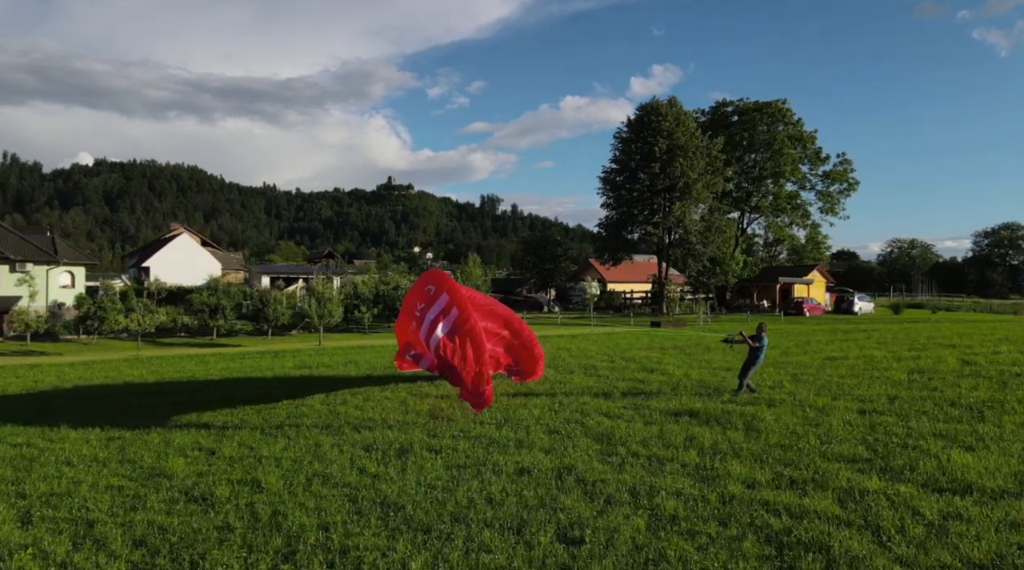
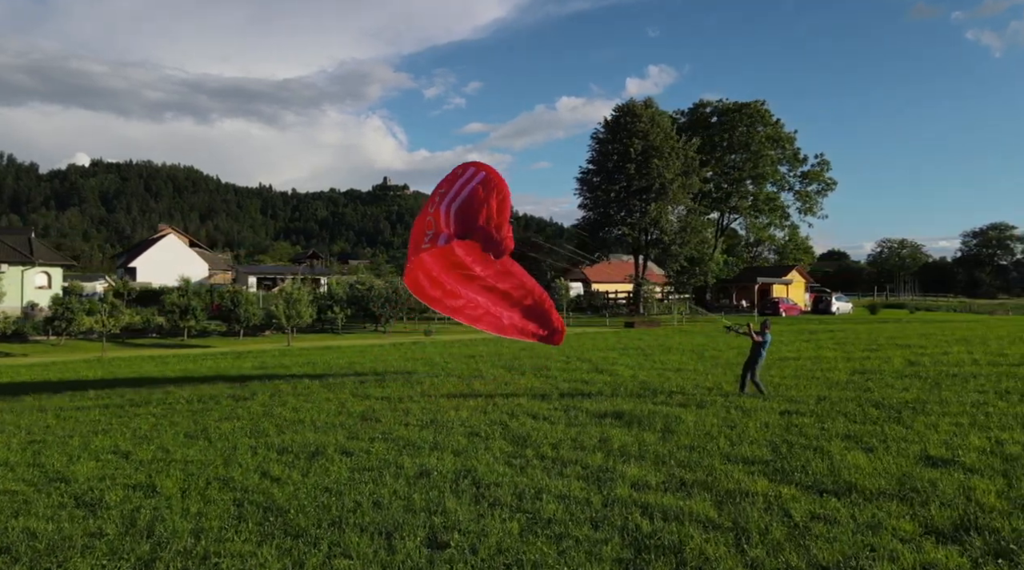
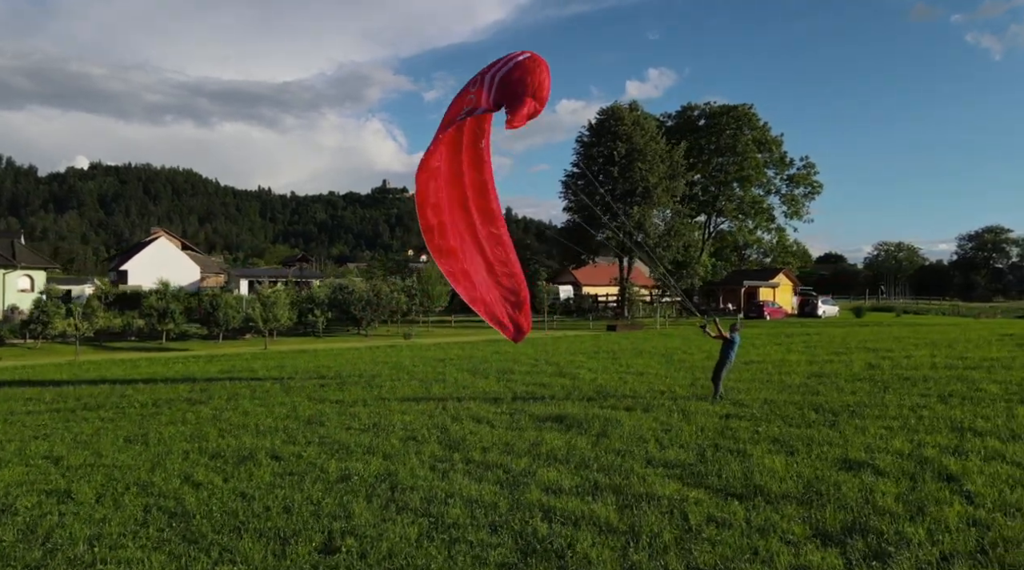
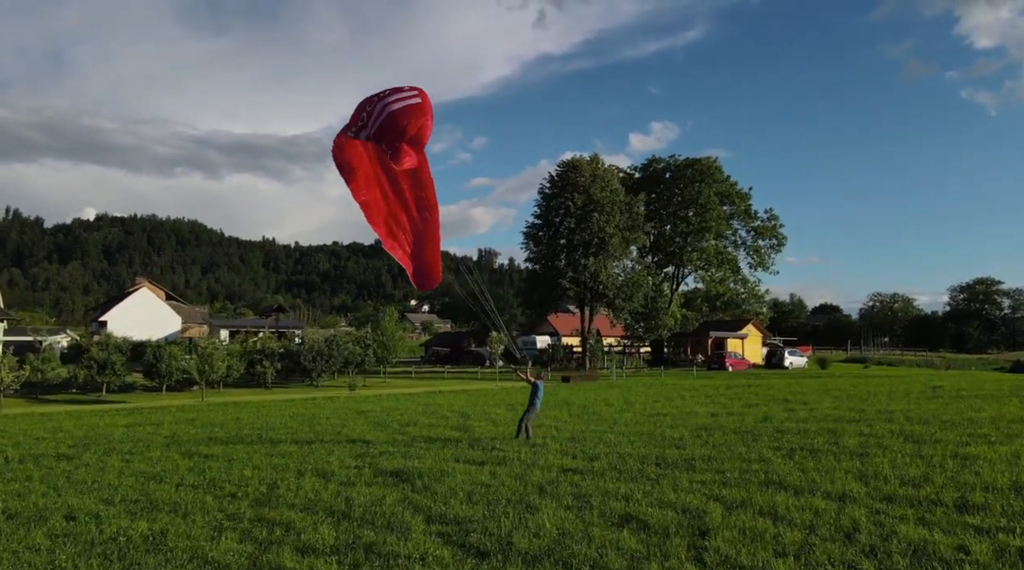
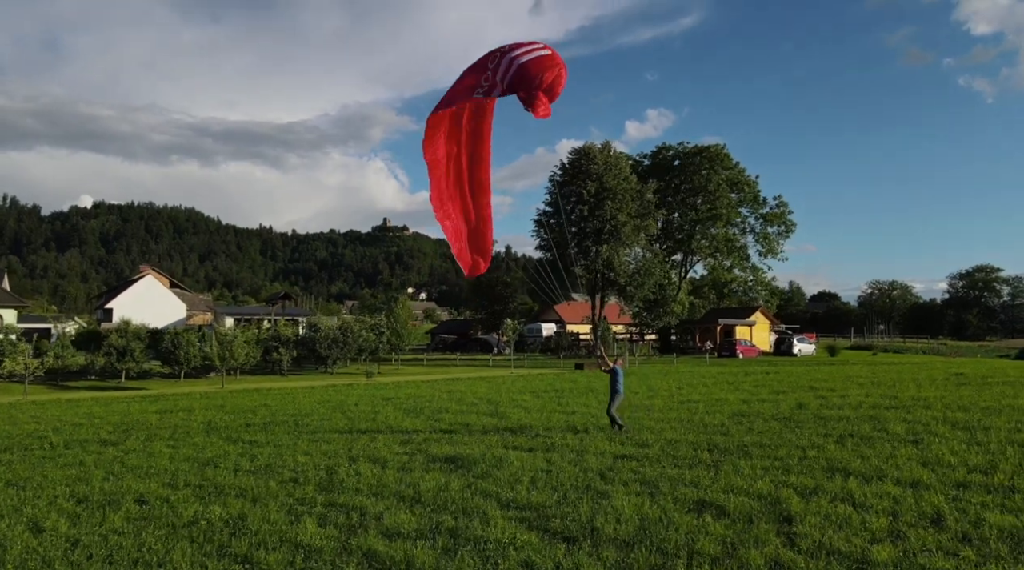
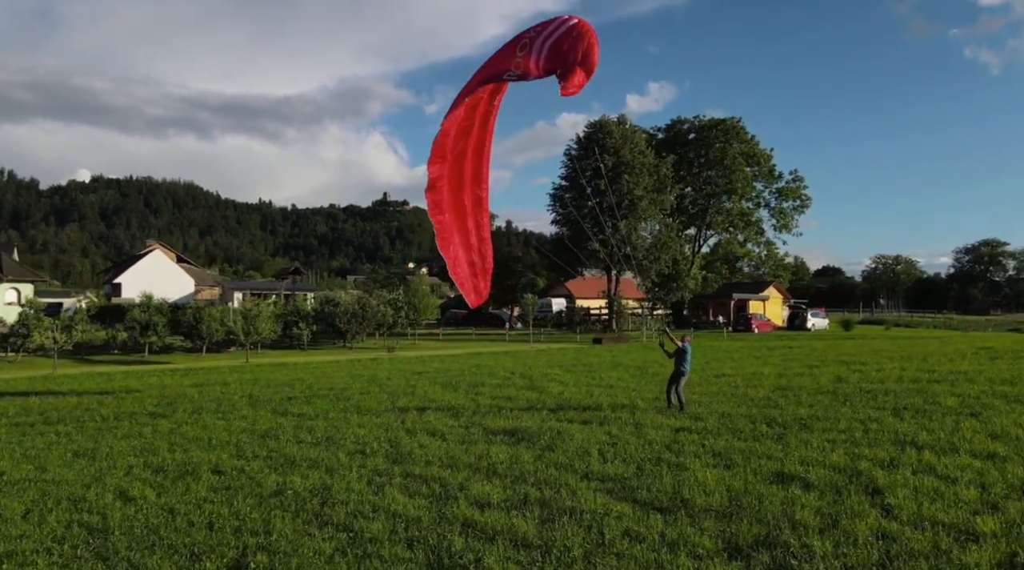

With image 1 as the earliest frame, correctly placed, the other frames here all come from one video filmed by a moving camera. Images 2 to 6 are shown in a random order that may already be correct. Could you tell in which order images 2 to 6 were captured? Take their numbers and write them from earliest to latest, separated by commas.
2, 3, 6, 5, 4
